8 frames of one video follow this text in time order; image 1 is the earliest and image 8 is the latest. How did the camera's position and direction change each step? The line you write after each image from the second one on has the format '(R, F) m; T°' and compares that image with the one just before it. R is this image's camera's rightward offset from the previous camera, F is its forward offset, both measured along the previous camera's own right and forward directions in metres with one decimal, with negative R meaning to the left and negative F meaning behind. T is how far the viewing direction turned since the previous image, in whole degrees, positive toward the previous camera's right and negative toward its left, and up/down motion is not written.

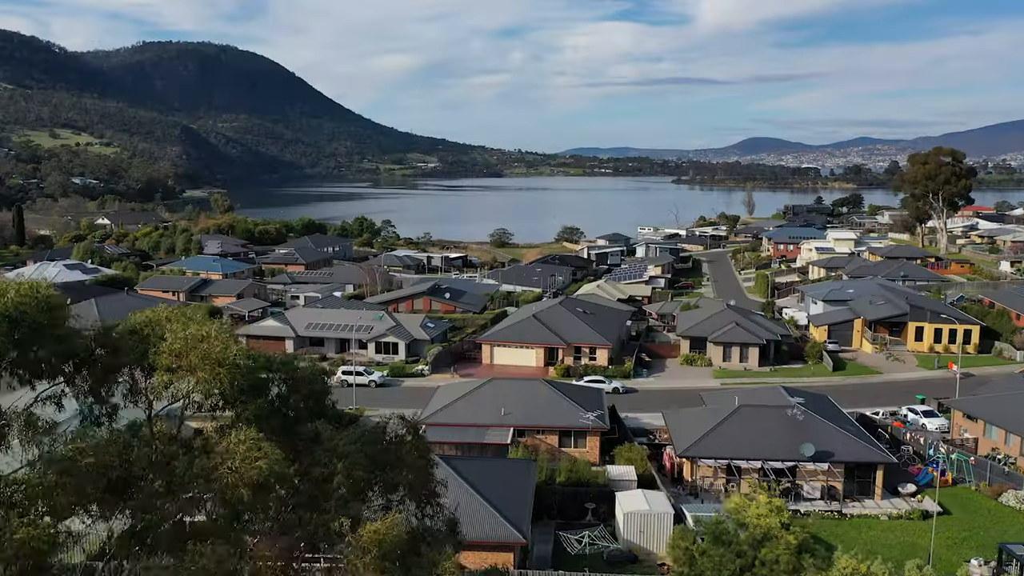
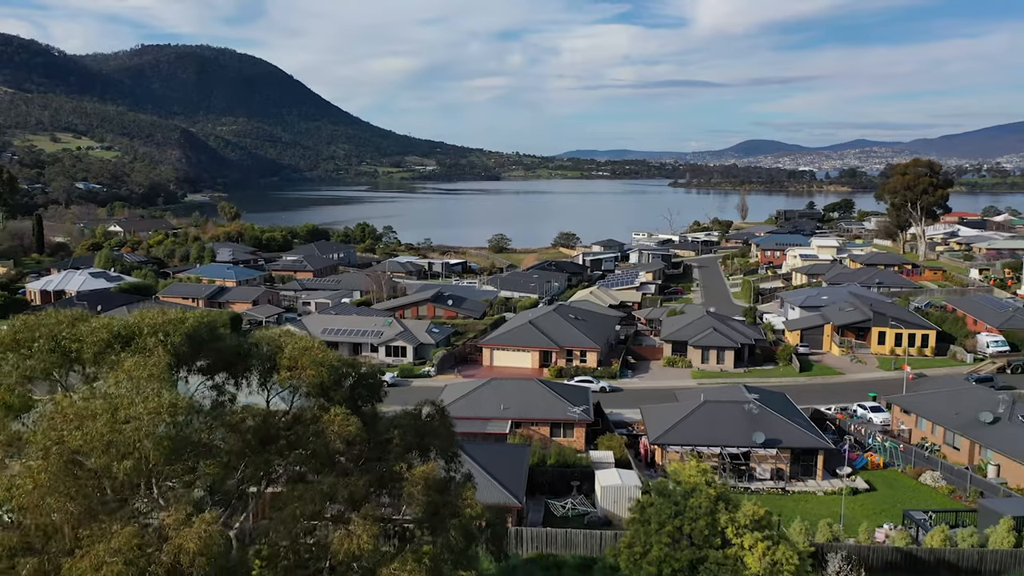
(0.0, -0.8) m; 0°
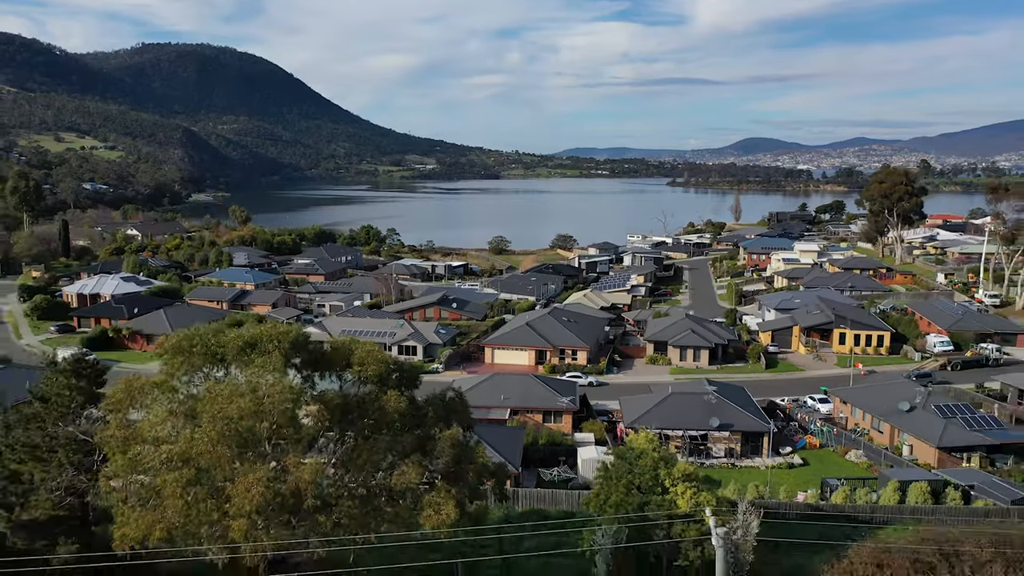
(0.0, -1.1) m; 0°
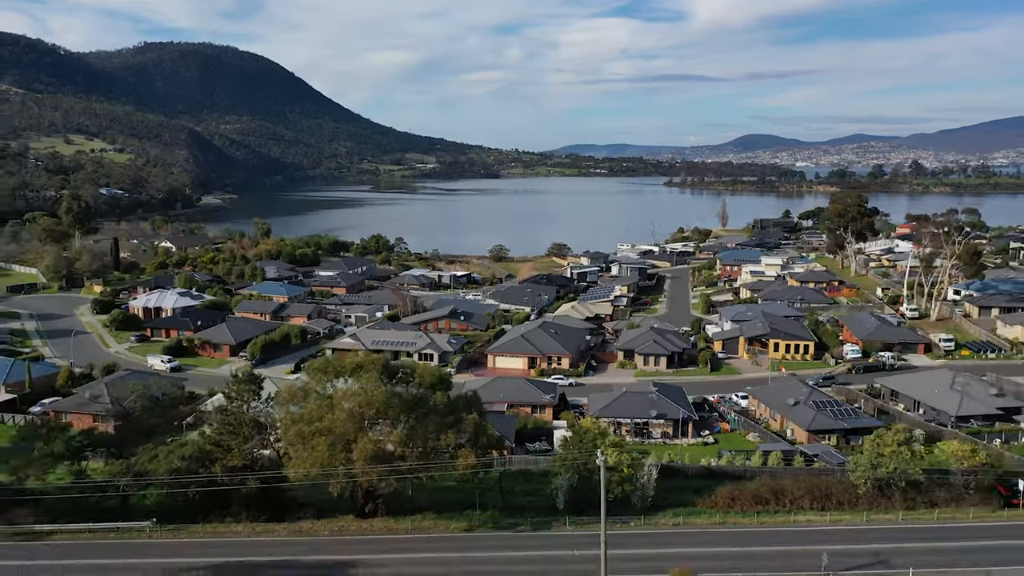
(0.0, -2.4) m; 0°
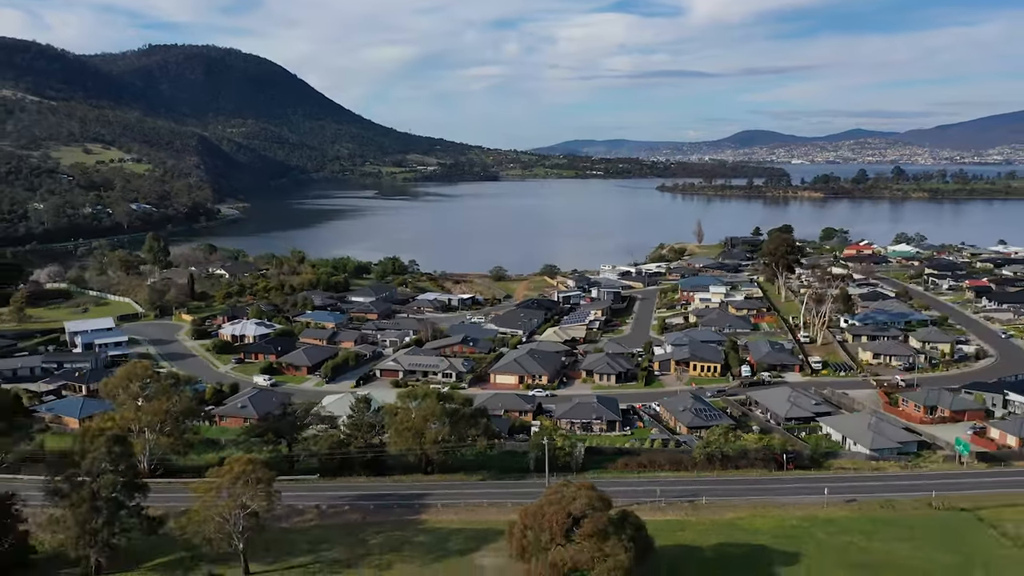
(+0.1, -5.2) m; 0°
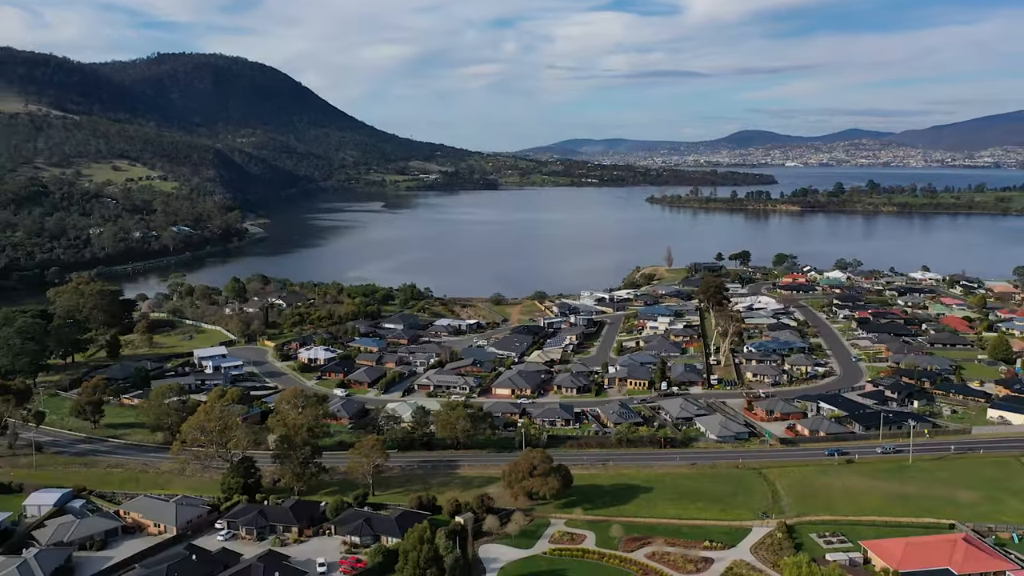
(+0.1, -8.5) m; 0°
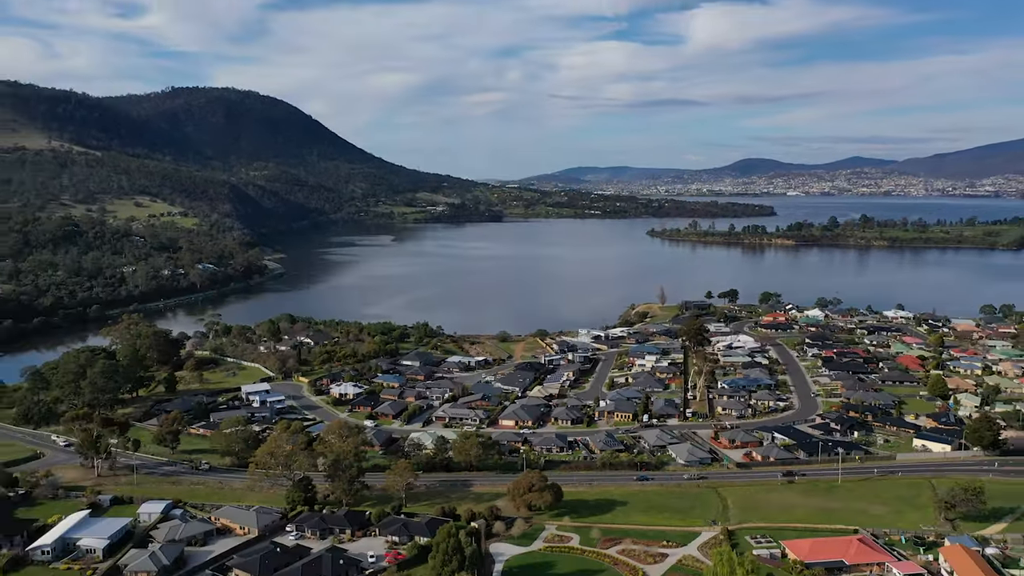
(0.0, -4.6) m; 0°
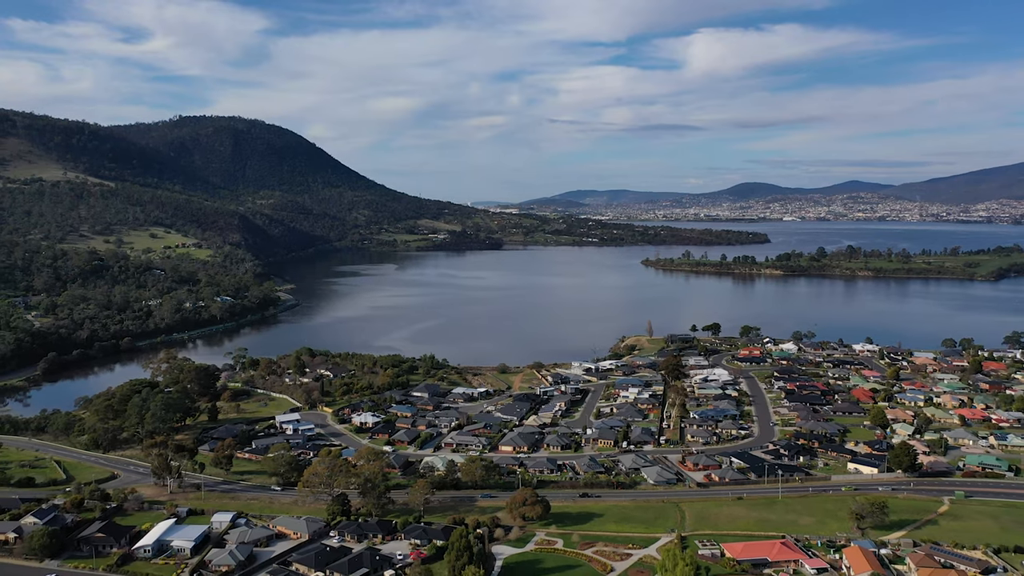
(+0.1, -5.2) m; 0°
